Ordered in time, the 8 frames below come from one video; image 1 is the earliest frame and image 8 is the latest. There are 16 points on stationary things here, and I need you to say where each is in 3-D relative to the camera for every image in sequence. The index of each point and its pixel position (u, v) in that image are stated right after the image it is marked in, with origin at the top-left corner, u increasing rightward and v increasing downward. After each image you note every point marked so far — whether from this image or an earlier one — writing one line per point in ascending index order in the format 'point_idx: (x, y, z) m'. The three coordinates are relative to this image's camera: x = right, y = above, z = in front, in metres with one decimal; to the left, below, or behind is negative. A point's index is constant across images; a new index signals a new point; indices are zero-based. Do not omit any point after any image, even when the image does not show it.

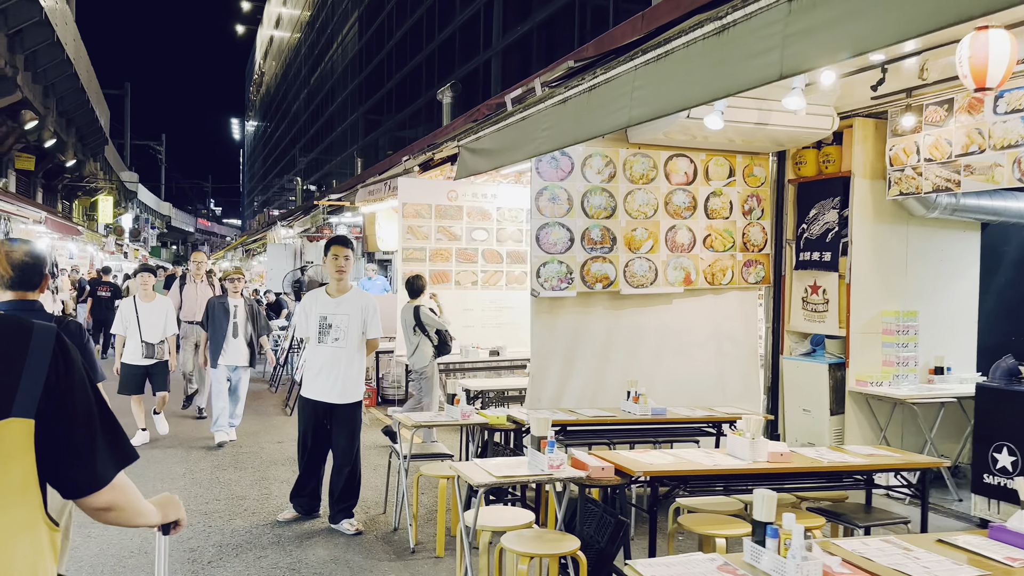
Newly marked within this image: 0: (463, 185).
0: (-0.6, +1.1, +8.6) m
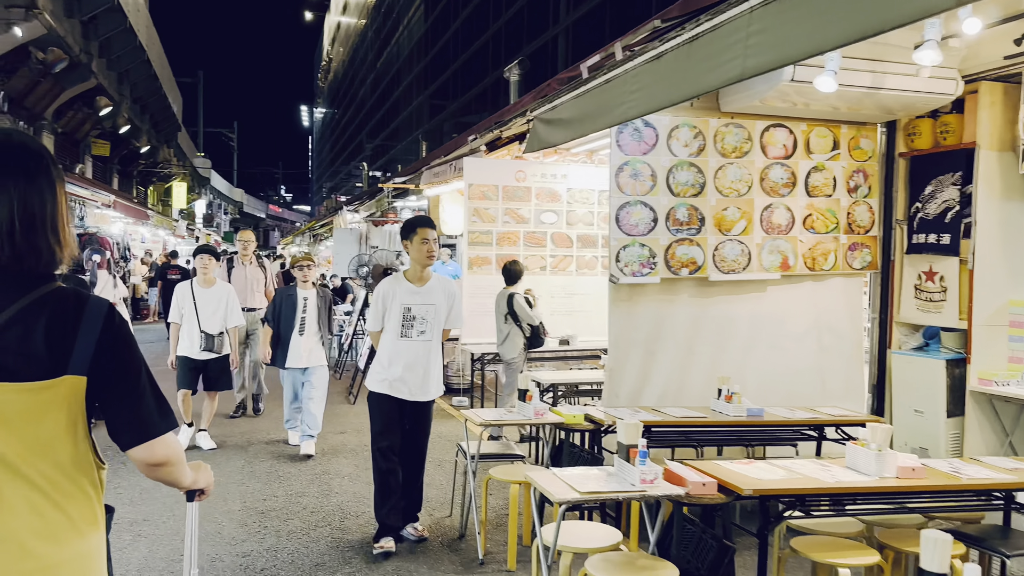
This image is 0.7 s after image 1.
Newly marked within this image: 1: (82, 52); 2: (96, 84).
0: (+0.2, +1.2, +8.1) m
1: (-8.2, +4.5, +15.5) m
2: (-8.8, +4.3, +17.1) m
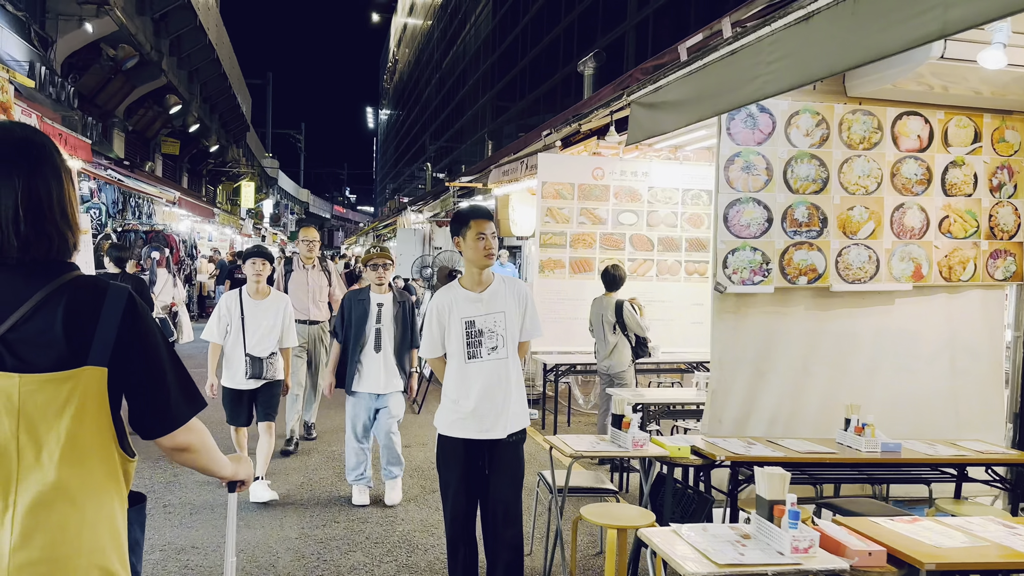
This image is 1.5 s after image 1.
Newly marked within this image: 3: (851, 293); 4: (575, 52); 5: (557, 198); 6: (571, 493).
0: (+0.9, +1.2, +7.5) m
1: (-6.8, +4.5, +15.5) m
2: (-7.3, +4.3, +17.2) m
3: (+1.9, 0.0, +4.5) m
4: (+1.1, +4.1, +14.2) m
5: (+0.4, +0.8, +7.2) m
6: (+0.3, -1.0, +3.8) m
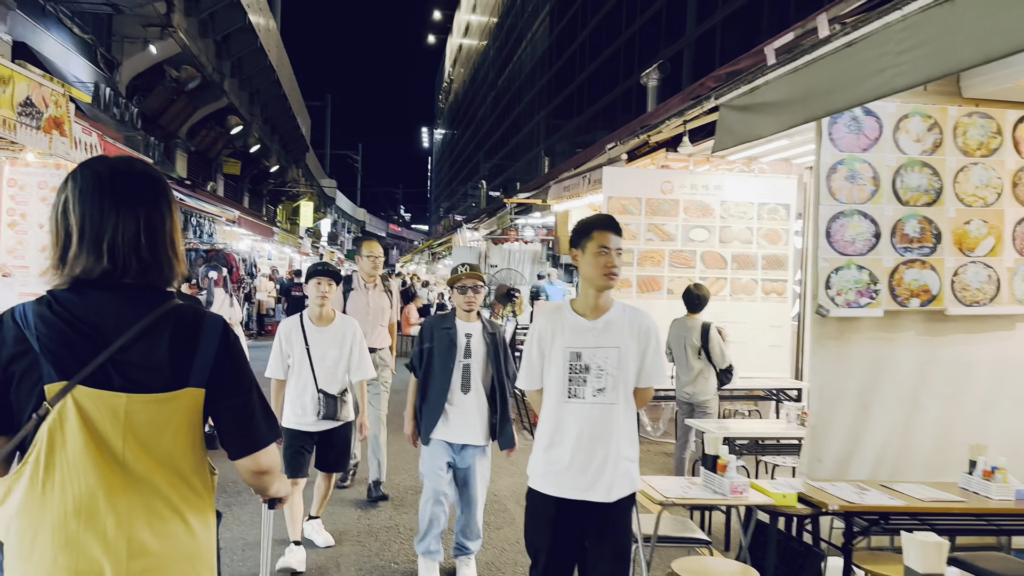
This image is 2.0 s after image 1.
0: (+1.5, +1.0, +7.1) m
1: (-5.7, +4.2, +15.6) m
2: (-6.1, +3.9, +17.3) m
3: (+2.3, -0.1, +4.1) m
4: (+2.1, +3.8, +13.9) m
5: (+0.9, +0.6, +6.8) m
6: (+0.6, -1.1, +3.4) m
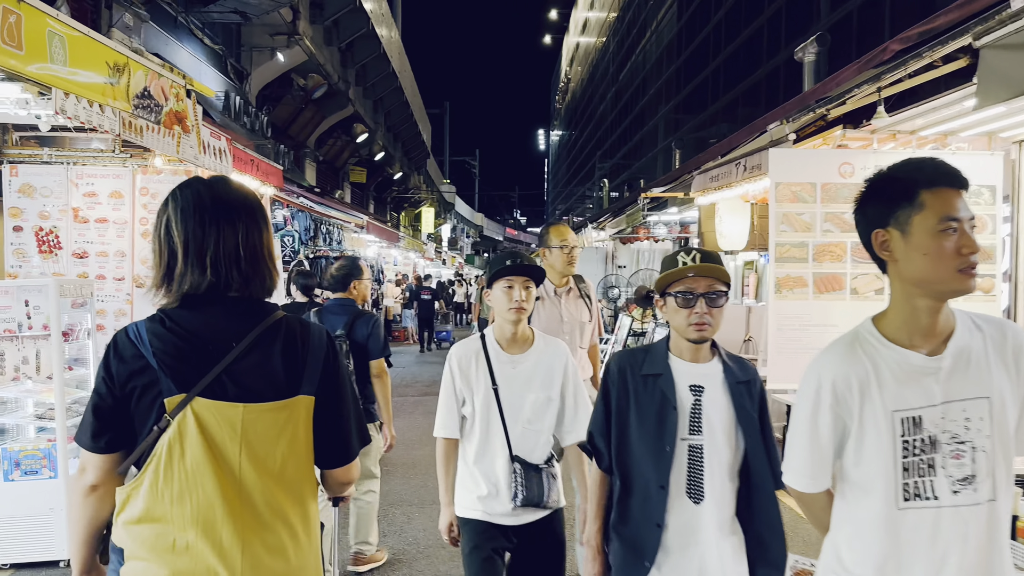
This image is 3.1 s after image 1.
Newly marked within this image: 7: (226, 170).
0: (+2.6, +1.0, +6.1) m
1: (-3.3, +4.0, +15.6) m
2: (-3.4, +3.8, +17.4) m
3: (+3.0, -0.1, +3.0) m
4: (+4.2, +3.8, +12.7) m
5: (+2.1, +0.6, +5.9) m
6: (+1.3, -1.1, +2.6) m
7: (-2.3, +1.0, +6.6) m
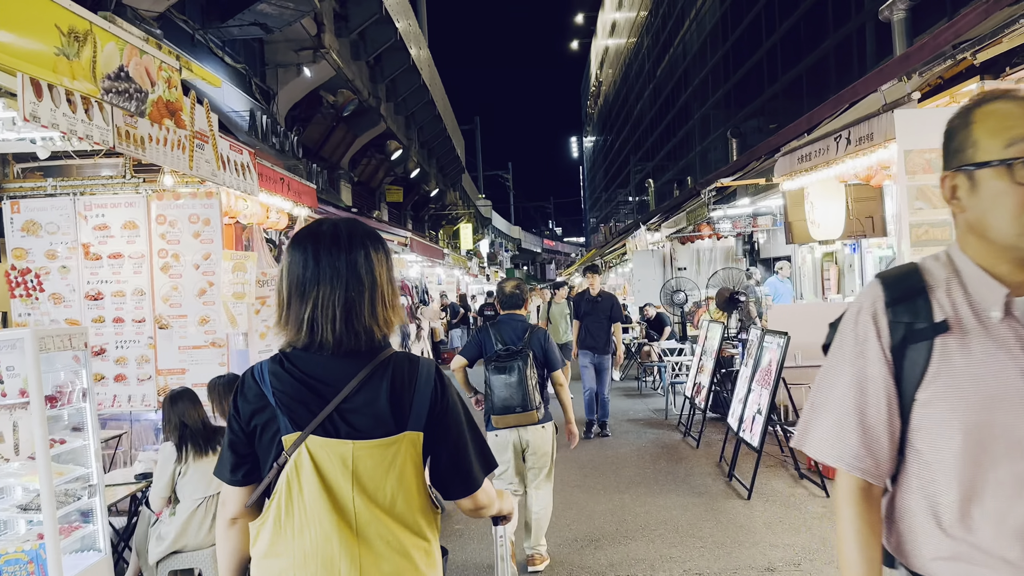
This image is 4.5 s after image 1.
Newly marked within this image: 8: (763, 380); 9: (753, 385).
0: (+3.1, +1.1, +5.0) m
1: (-2.6, +3.6, +14.9) m
2: (-2.6, +3.3, +16.6) m
3: (+3.4, +0.1, +1.9) m
4: (+4.8, +3.9, +11.6) m
5: (+2.5, +0.7, +4.9) m
6: (+1.7, -1.0, +1.5) m
7: (-1.9, +0.7, +5.8) m
8: (+1.6, -0.6, +5.2) m
9: (+1.6, -0.6, +5.4) m
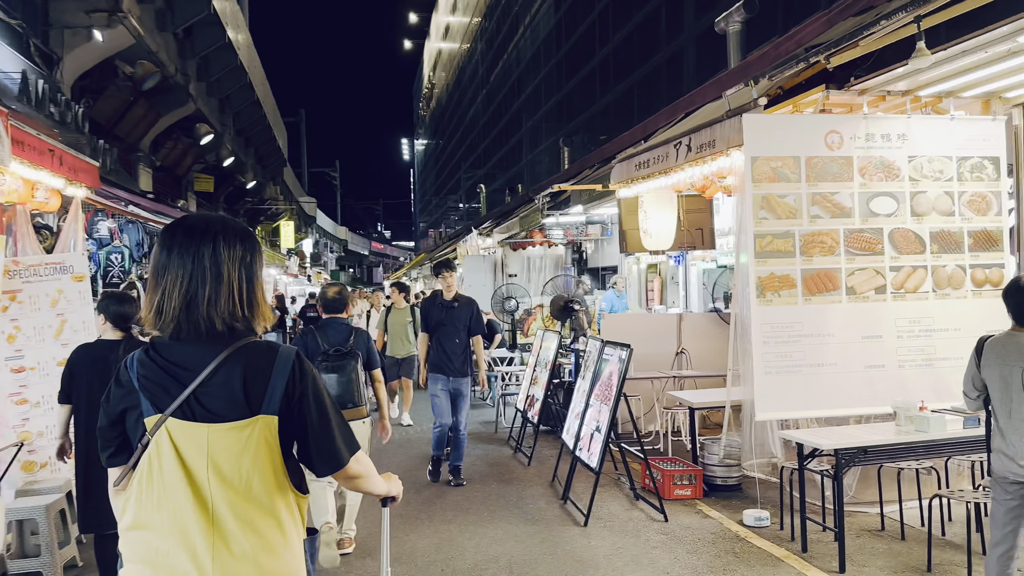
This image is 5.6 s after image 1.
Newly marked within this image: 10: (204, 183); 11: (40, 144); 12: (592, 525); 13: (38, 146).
0: (+2.0, +1.0, +5.0) m
1: (-5.5, +3.6, +13.4) m
2: (-5.8, +3.4, +15.1) m
3: (+3.0, 0.0, +1.9) m
4: (+2.4, +3.8, +11.8) m
5: (+1.5, +0.6, +4.7) m
6: (+1.4, -1.0, +1.2) m
7: (-2.9, +0.8, +4.7) m
8: (+0.5, -0.6, +4.8) m
9: (+0.5, -0.7, +5.0) m
10: (-7.3, +2.5, +19.4) m
11: (-3.3, +1.0, +5.7) m
12: (+0.4, -1.3, +4.6) m
13: (-3.3, +1.0, +5.7) m
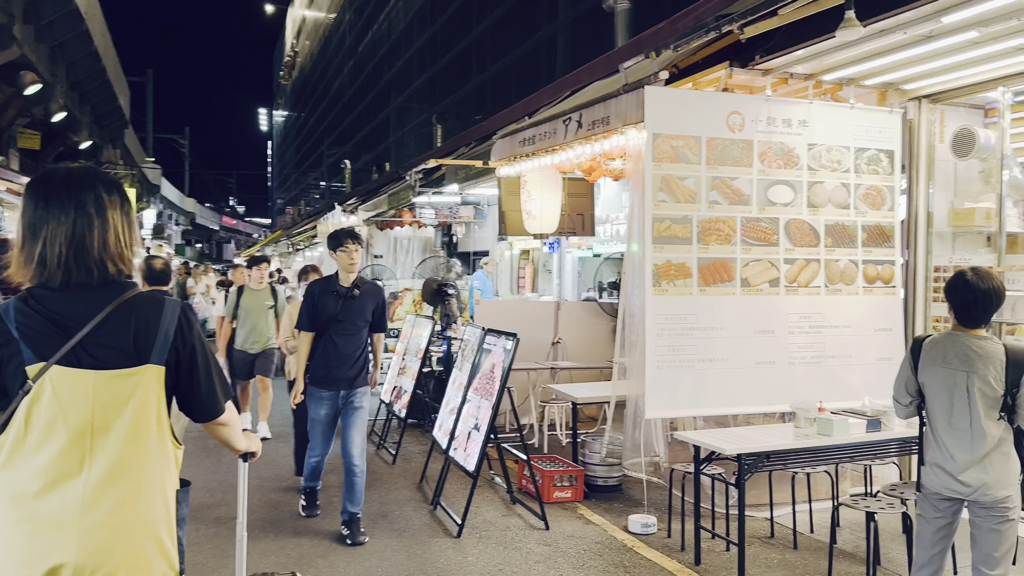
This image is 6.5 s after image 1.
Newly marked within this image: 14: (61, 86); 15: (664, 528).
0: (+1.4, +1.1, +4.7) m
1: (-7.4, +4.1, +11.7) m
2: (-8.0, +3.9, +13.3) m
3: (+2.7, -0.1, +1.9) m
4: (+0.6, +3.9, +11.5) m
5: (+0.9, +0.7, +4.4) m
6: (+1.2, -1.0, +0.9) m
7: (-3.5, +1.0, +3.6) m
8: (-0.2, -0.5, +4.3) m
9: (-0.2, -0.6, +4.5) m
10: (-10.2, +3.1, +17.3) m
11: (-4.0, +1.3, +4.5) m
12: (-0.2, -1.2, +4.1) m
13: (-4.1, +1.2, +4.5) m
14: (-9.1, +4.1, +16.4) m
15: (+0.8, -1.3, +4.3) m
